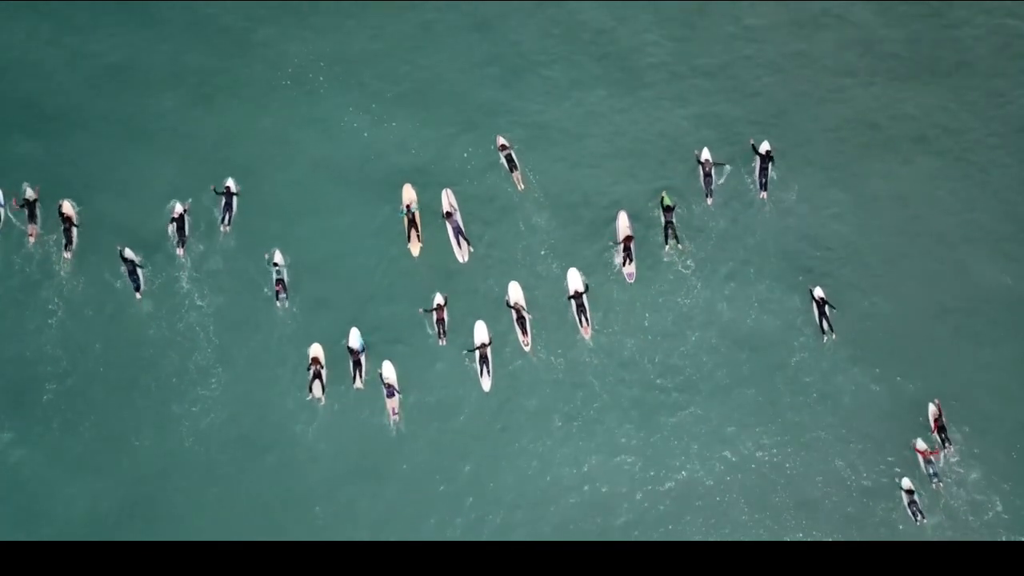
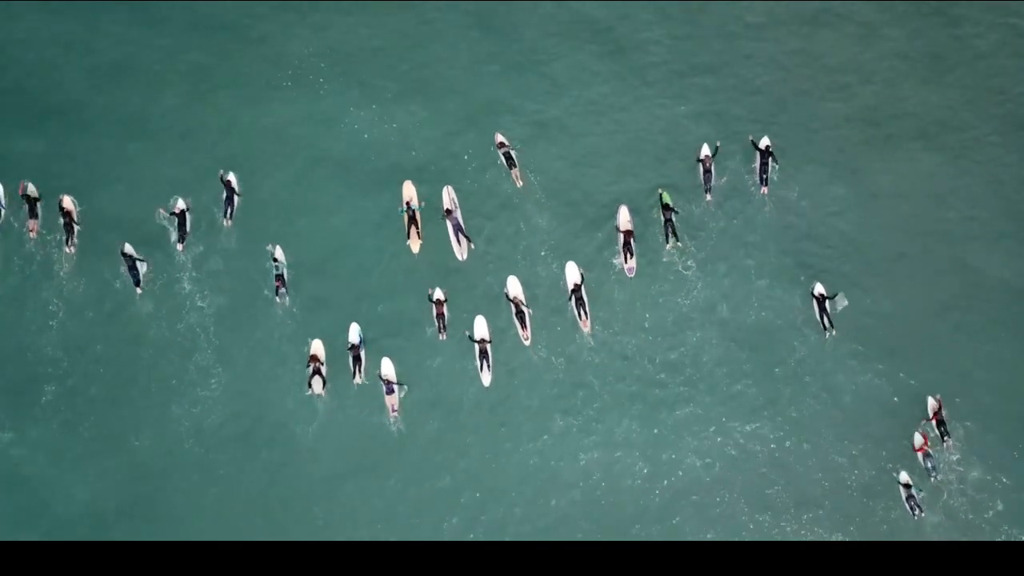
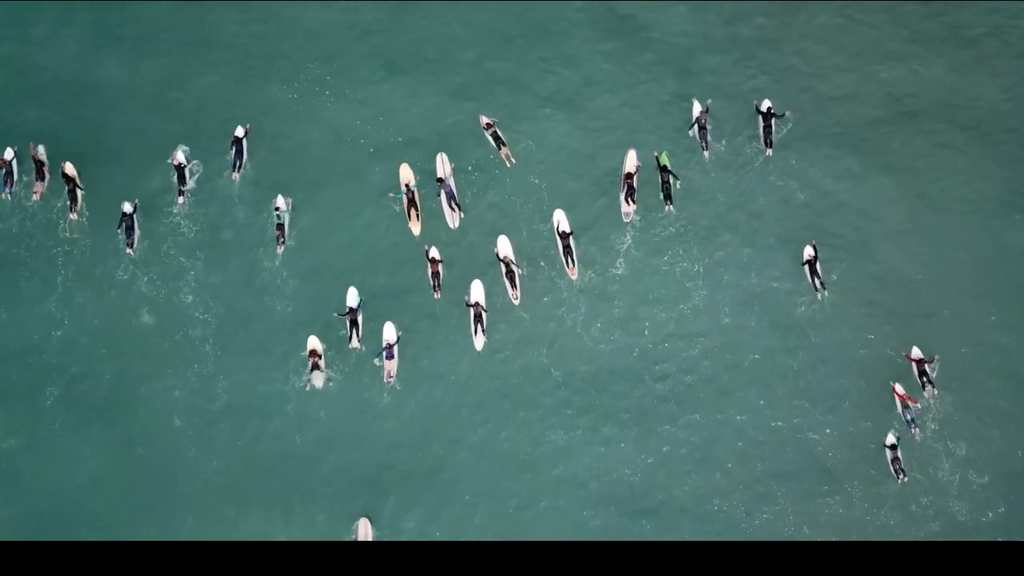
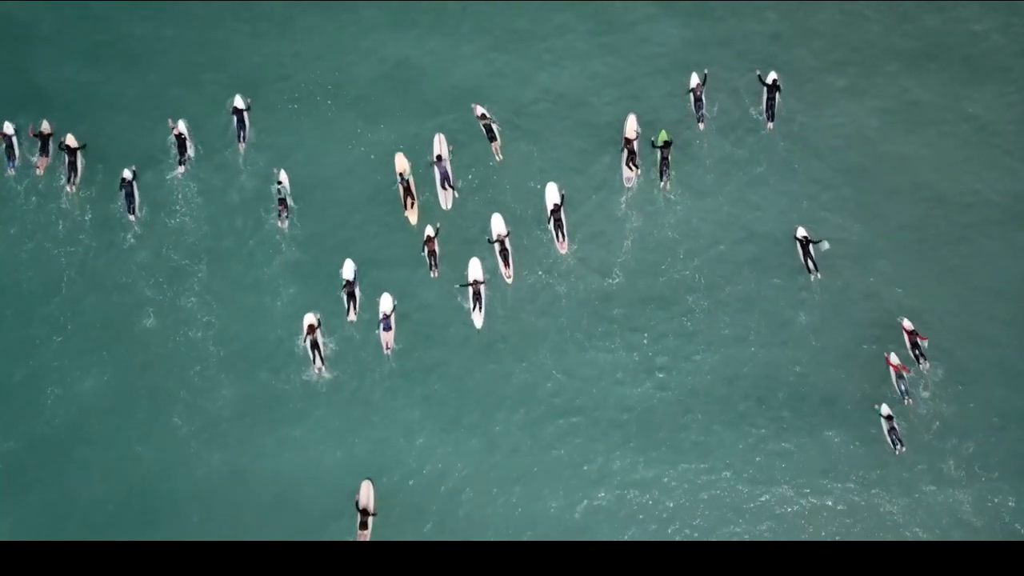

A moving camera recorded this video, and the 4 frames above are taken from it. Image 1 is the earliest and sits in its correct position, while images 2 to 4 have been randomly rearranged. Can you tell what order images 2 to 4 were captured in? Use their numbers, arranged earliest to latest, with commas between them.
2, 3, 4
